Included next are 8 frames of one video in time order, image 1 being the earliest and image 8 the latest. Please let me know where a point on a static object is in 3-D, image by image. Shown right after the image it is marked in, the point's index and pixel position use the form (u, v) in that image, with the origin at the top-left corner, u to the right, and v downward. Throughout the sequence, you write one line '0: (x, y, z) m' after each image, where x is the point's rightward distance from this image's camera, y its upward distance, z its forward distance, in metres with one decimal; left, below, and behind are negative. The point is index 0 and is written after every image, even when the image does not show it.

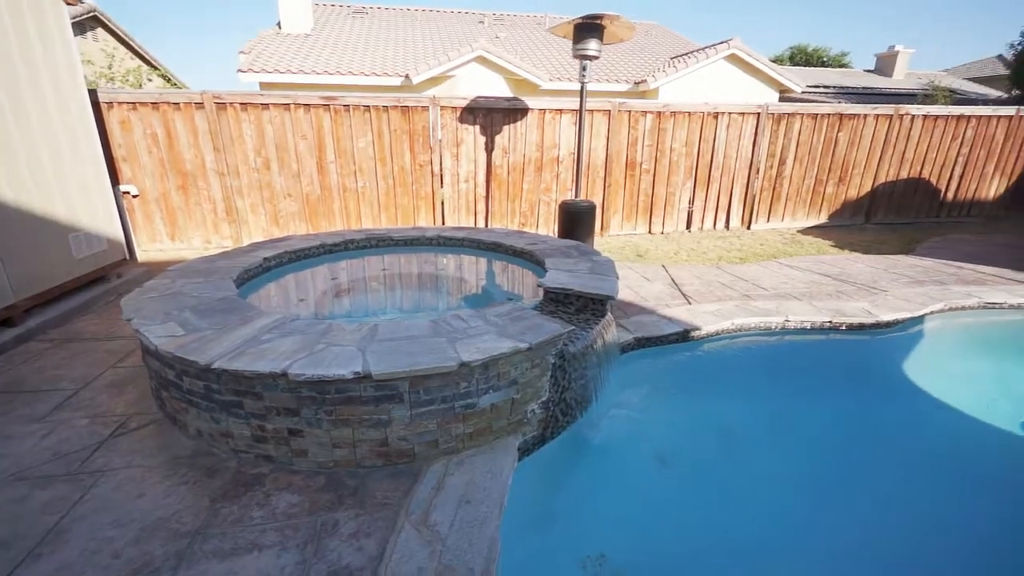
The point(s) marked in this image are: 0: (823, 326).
0: (+2.8, -0.3, +4.1) m
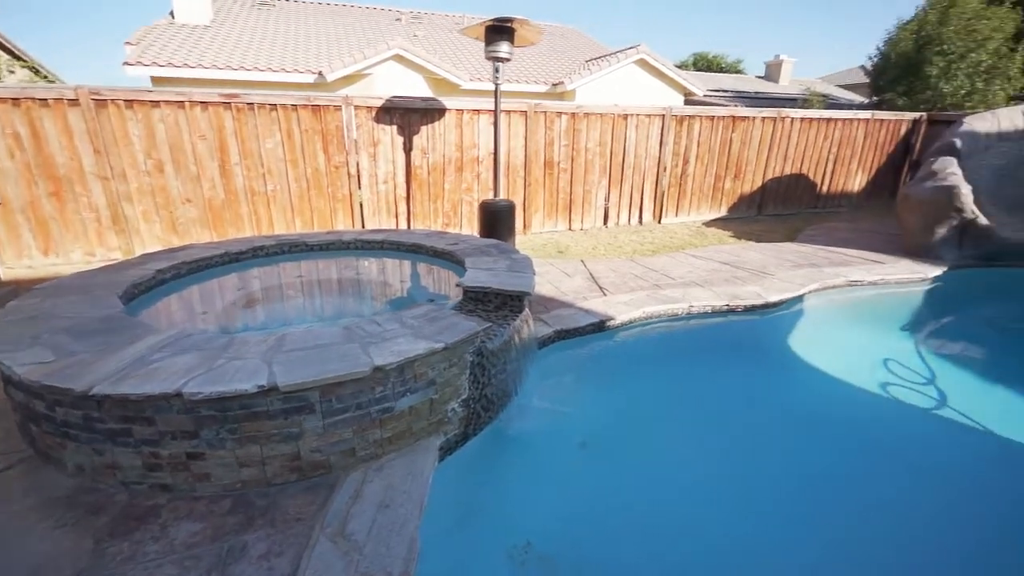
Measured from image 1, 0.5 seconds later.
0: (+2.1, -0.2, +4.5) m
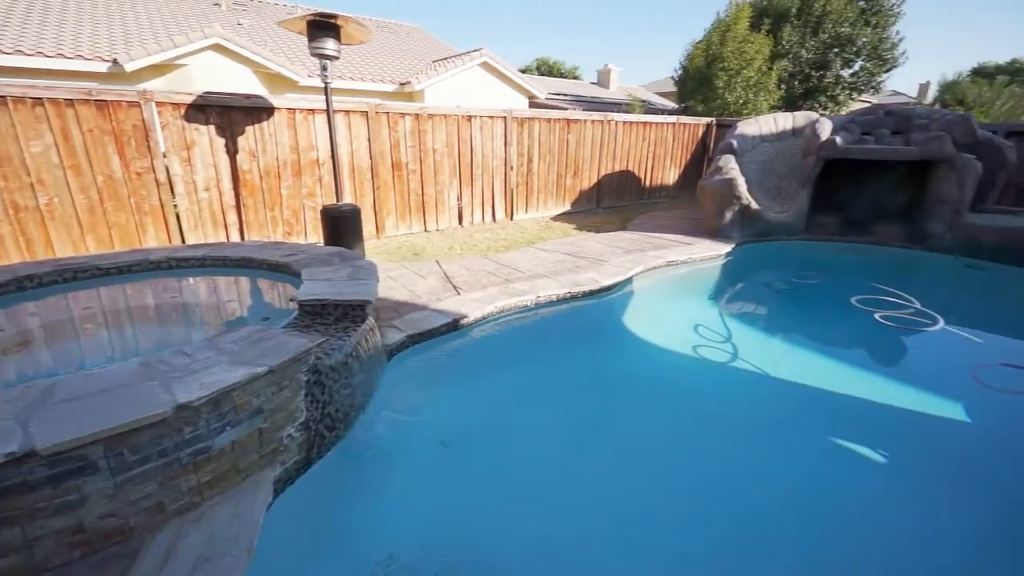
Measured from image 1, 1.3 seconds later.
0: (+0.6, -0.1, +4.9) m
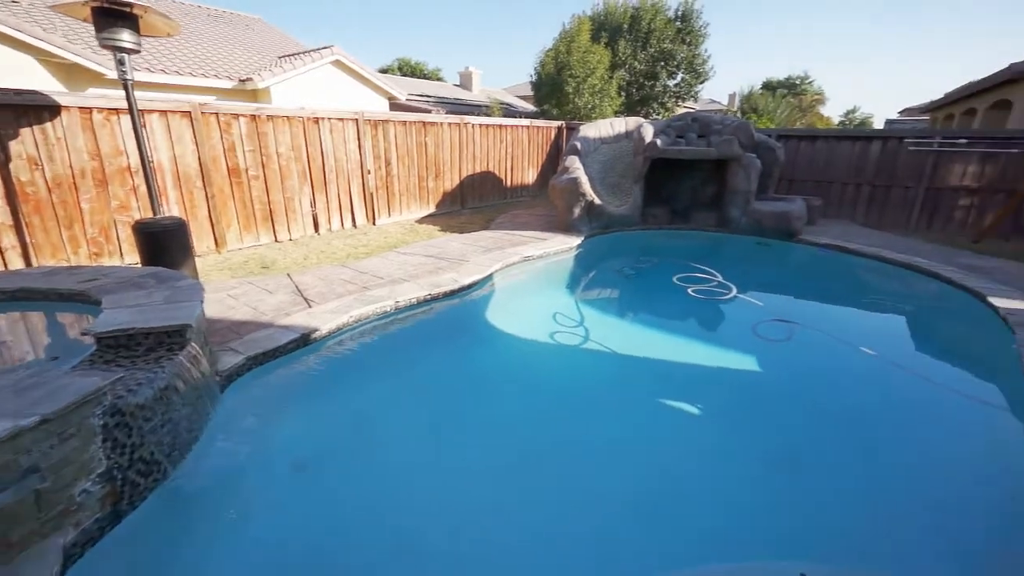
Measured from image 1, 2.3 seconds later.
0: (-1.0, -0.1, +4.9) m
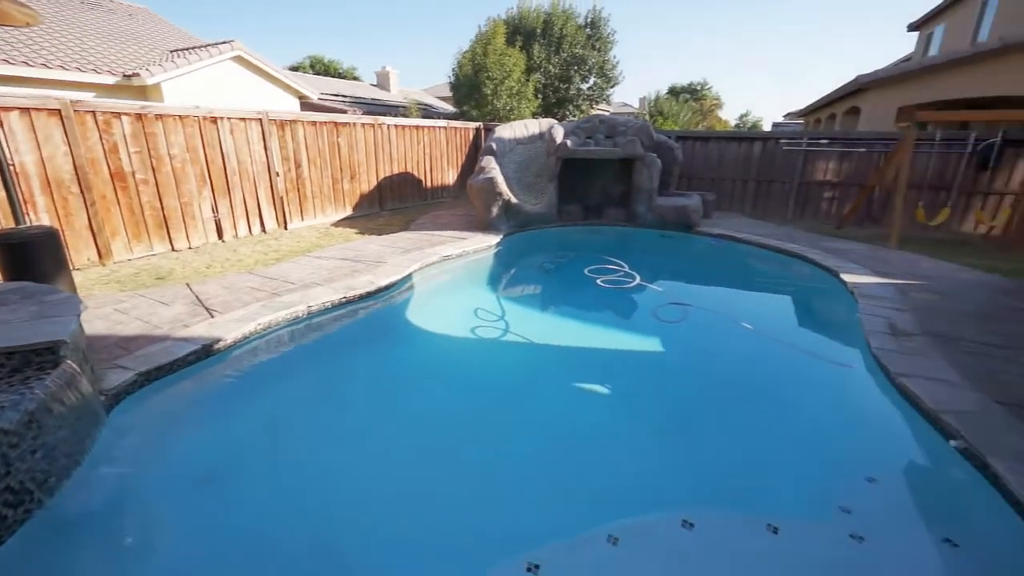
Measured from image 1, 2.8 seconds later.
0: (-1.8, -0.2, +4.8) m
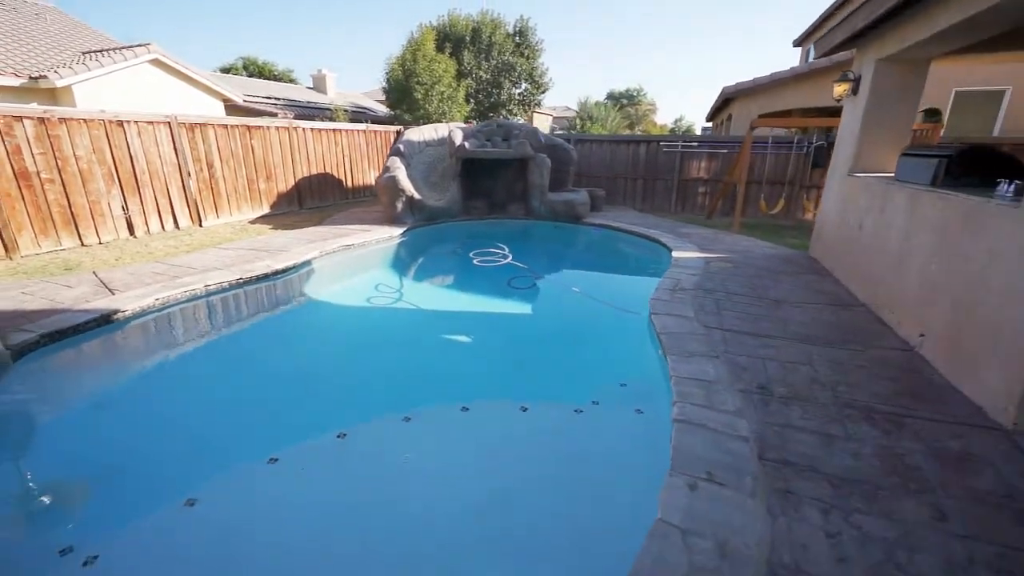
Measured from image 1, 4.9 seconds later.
0: (-3.4, +0.1, +5.5) m
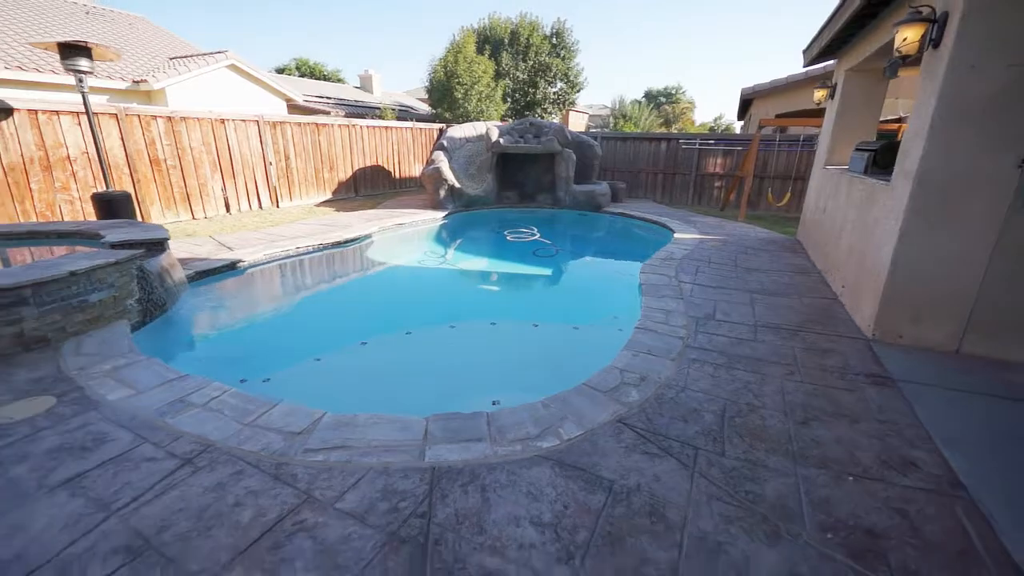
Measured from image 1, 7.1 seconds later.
0: (-3.0, +0.6, +7.0) m
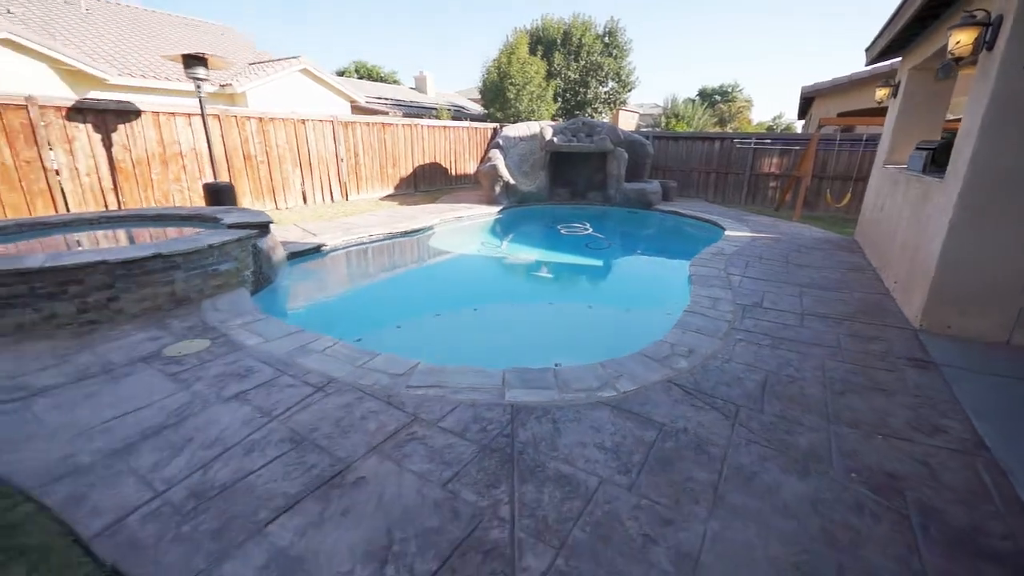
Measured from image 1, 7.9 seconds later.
0: (-2.1, +0.9, +7.7) m
